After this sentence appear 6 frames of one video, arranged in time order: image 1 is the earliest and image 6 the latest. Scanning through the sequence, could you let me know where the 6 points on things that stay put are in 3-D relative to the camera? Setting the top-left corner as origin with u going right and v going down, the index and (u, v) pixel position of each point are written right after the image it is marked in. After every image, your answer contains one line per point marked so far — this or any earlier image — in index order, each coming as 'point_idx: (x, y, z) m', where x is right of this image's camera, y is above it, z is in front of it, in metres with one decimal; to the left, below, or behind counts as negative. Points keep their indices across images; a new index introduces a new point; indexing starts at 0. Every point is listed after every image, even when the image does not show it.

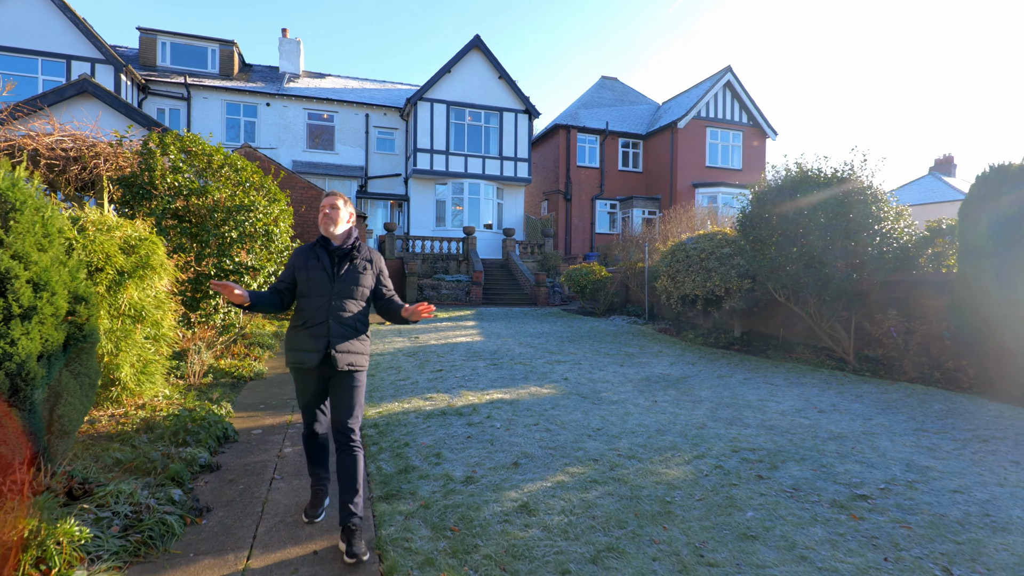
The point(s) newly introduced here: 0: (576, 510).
0: (+0.4, -1.2, +3.0) m
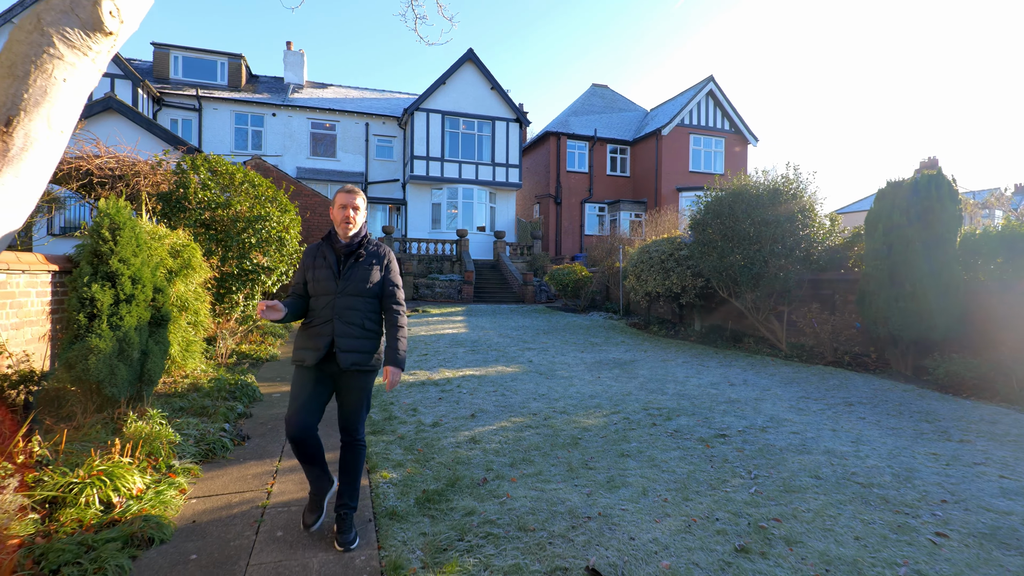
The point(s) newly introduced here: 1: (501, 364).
0: (0.0, -1.2, +4.2) m
1: (-0.1, -1.0, +7.1) m
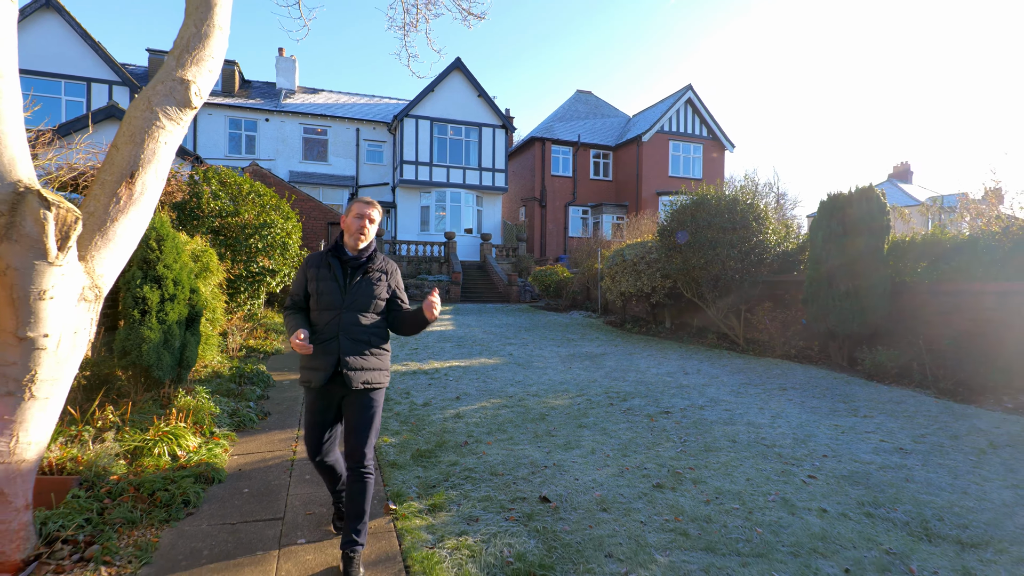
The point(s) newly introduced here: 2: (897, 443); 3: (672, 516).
0: (-0.2, -1.2, +5.0) m
1: (-0.4, -1.0, +8.0) m
2: (+3.3, -1.3, +4.6) m
3: (+0.9, -1.3, +3.0) m
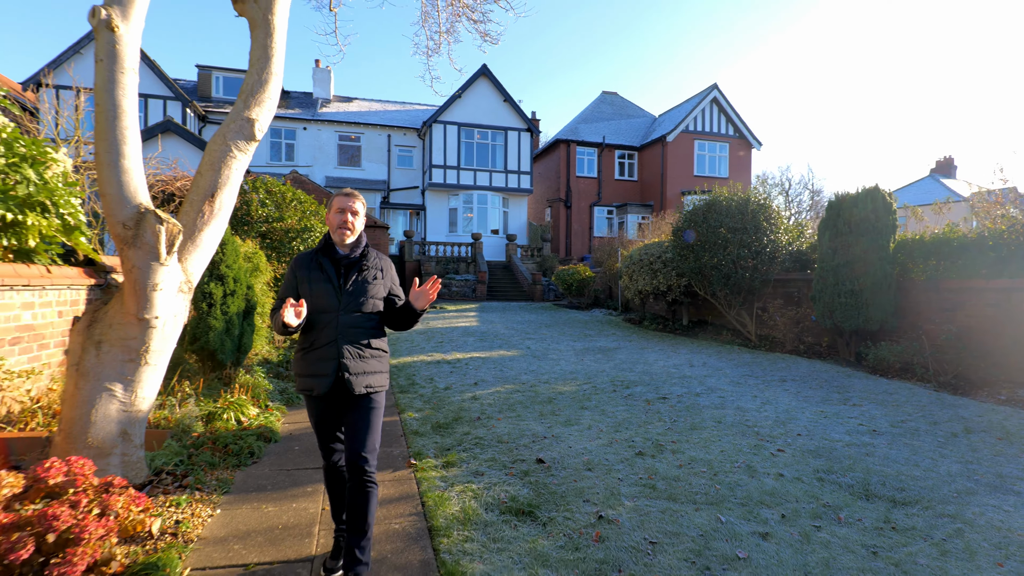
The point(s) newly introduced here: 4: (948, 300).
0: (-0.1, -1.2, +5.7) m
1: (-0.1, -1.0, +8.6) m
2: (+3.4, -1.3, +5.0) m
3: (+0.9, -1.3, +3.6) m
4: (+6.4, -0.2, +7.8) m
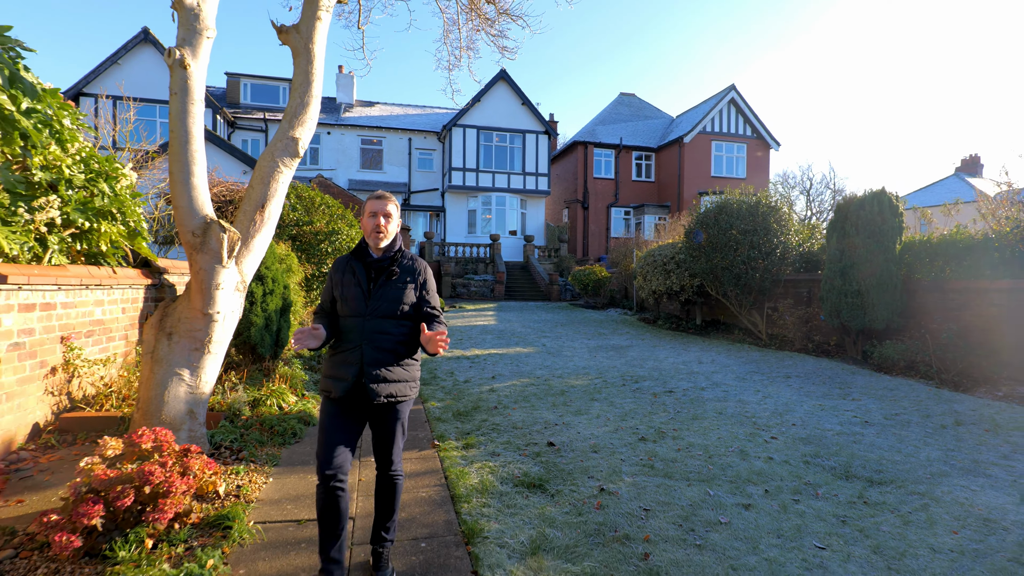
0: (+0.1, -1.2, +6.1) m
1: (+0.1, -1.0, +9.0) m
2: (+3.5, -1.3, +5.3) m
3: (+1.0, -1.3, +4.0) m
4: (+6.6, -0.2, +7.9) m
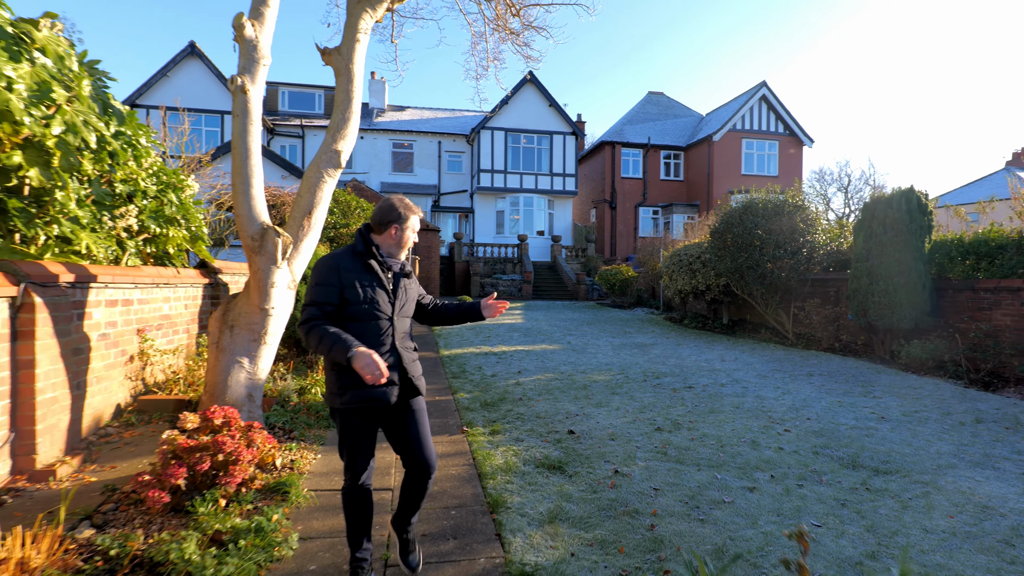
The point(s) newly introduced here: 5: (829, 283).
0: (+0.4, -1.1, +6.4) m
1: (+0.6, -1.0, +9.3) m
2: (+3.8, -1.3, +5.4) m
3: (+1.2, -1.3, +4.3) m
4: (+7.0, -0.2, +7.9) m
5: (+6.1, +0.1, +10.3) m
